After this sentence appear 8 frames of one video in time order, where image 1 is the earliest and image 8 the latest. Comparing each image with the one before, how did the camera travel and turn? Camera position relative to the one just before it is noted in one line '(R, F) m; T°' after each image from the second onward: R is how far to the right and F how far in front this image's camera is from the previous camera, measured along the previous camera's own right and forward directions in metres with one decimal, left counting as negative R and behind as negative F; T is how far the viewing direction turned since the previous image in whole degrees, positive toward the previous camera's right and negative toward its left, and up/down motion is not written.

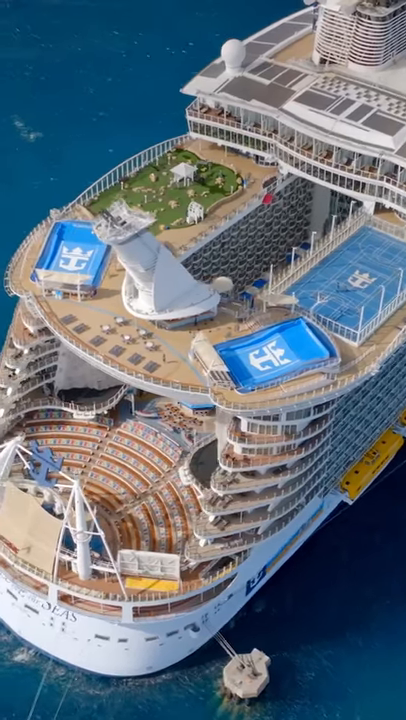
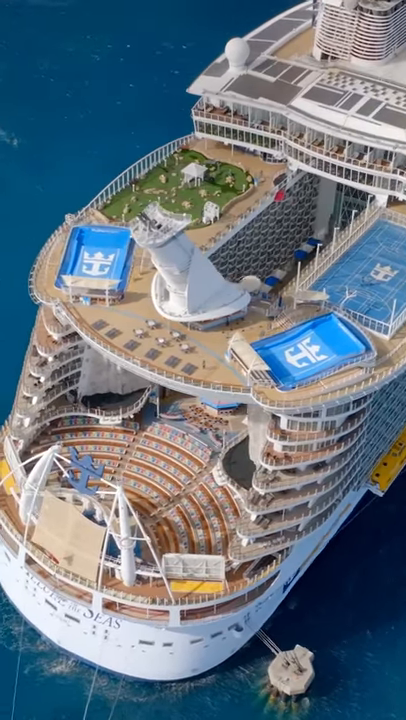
(-5.8, +0.3) m; +3°
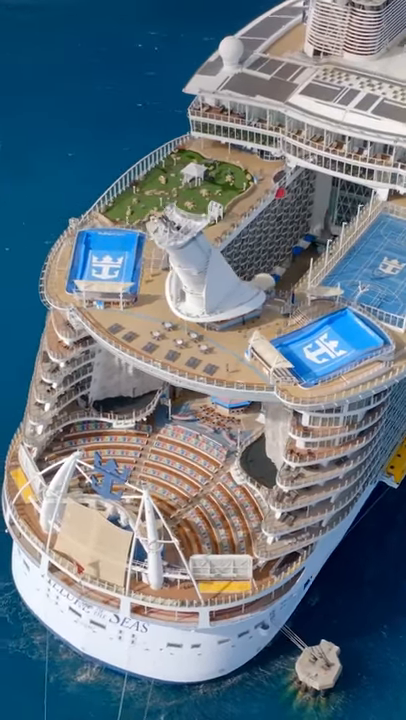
(-4.2, +0.2) m; +2°
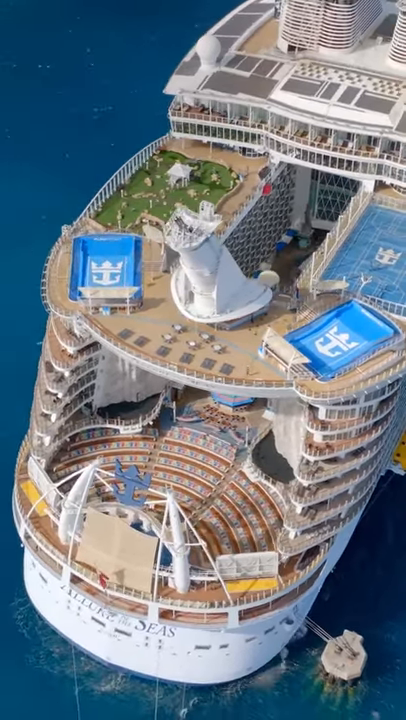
(-5.5, +0.3) m; +4°
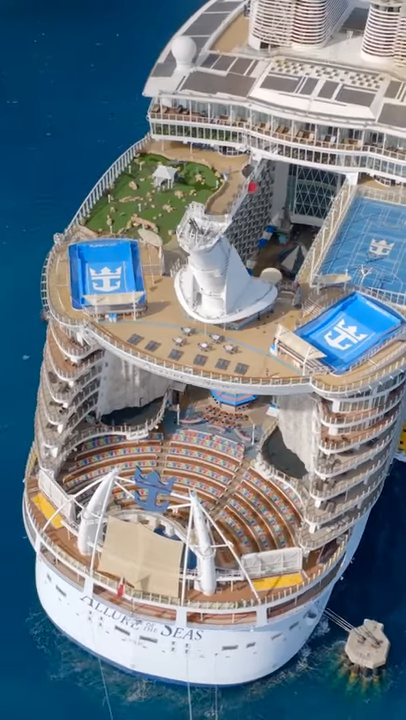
(-5.6, +0.3) m; +4°
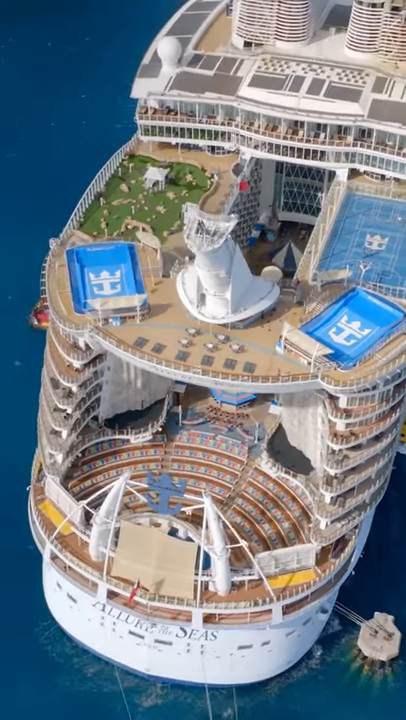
(-3.1, +0.1) m; +2°
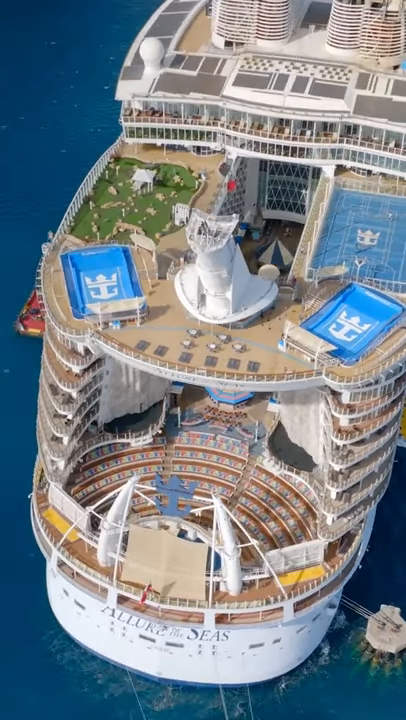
(-2.9, +0.1) m; +2°
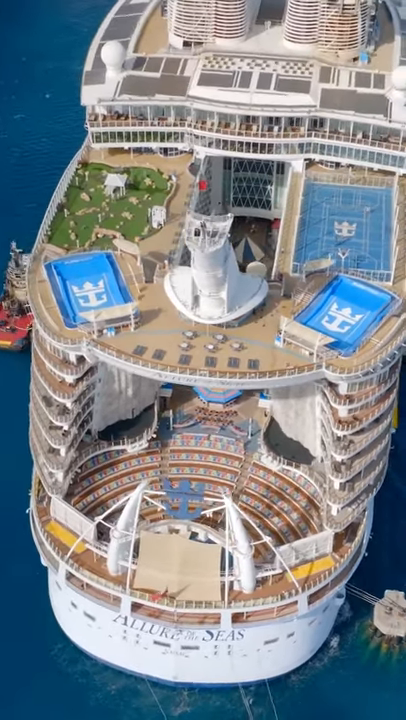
(-5.0, +0.2) m; +4°
